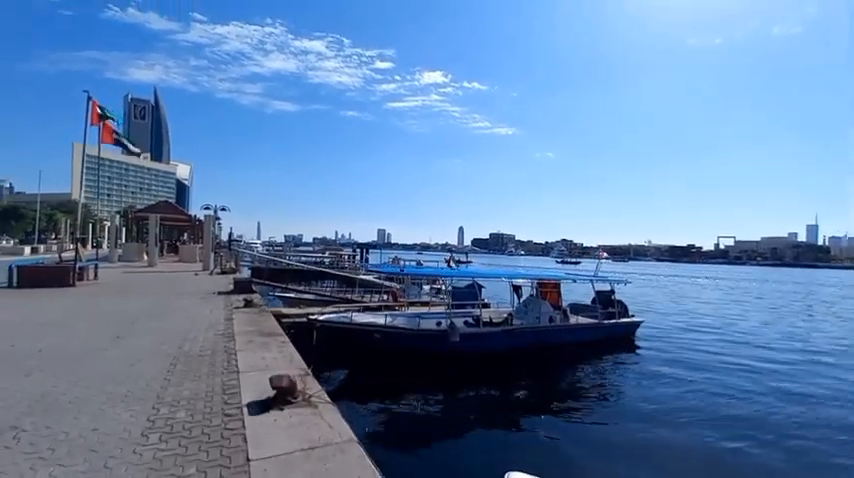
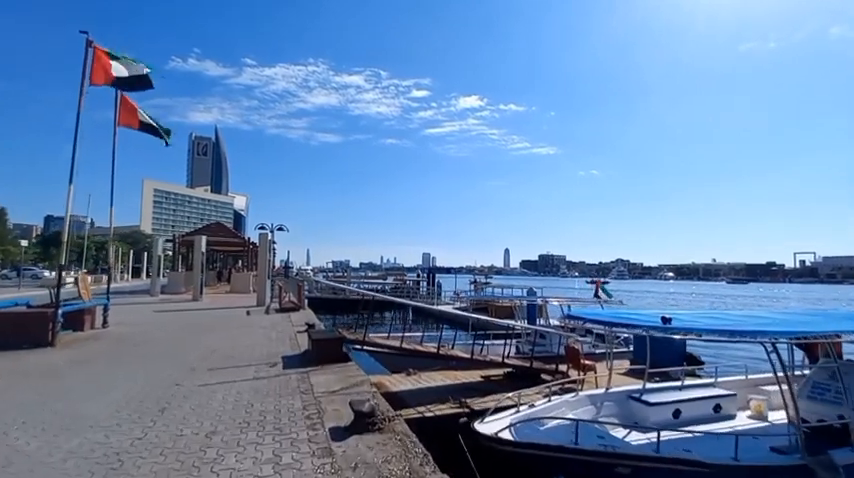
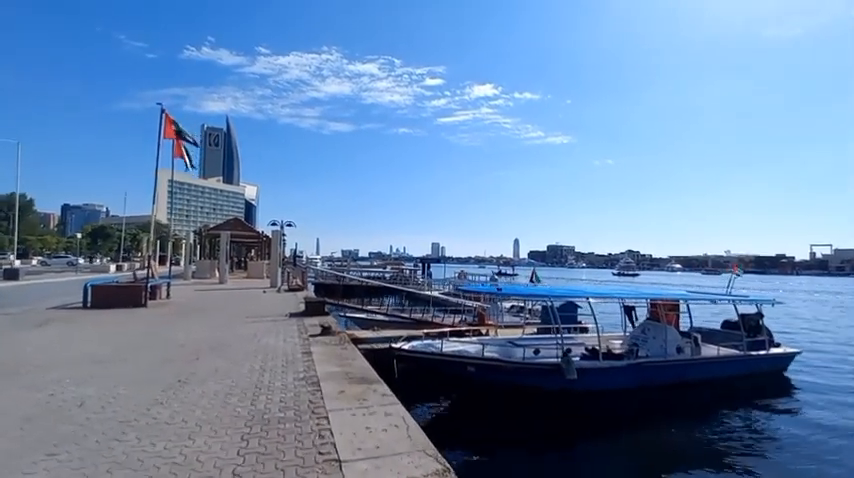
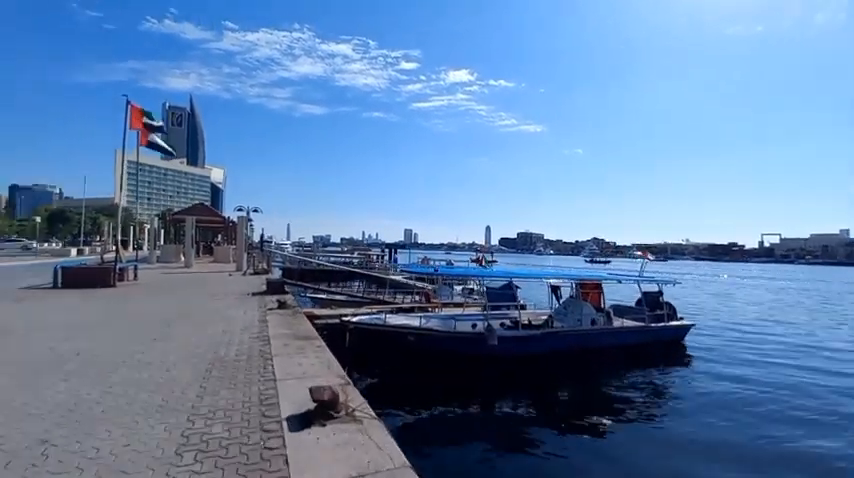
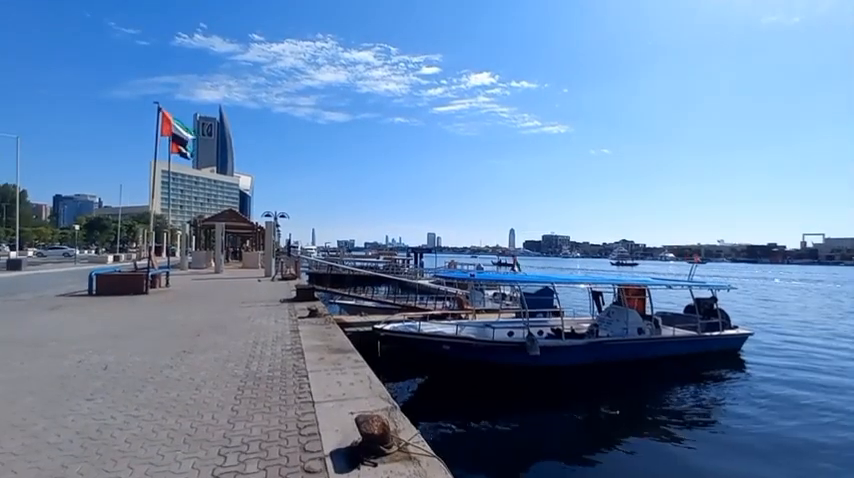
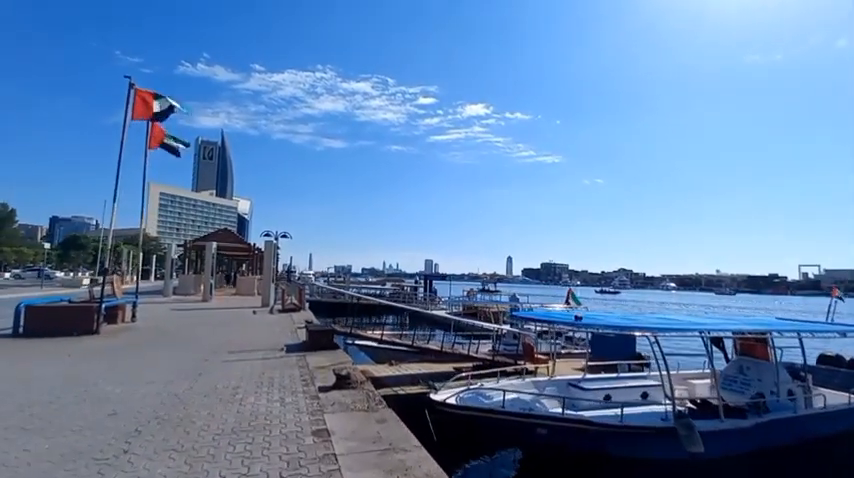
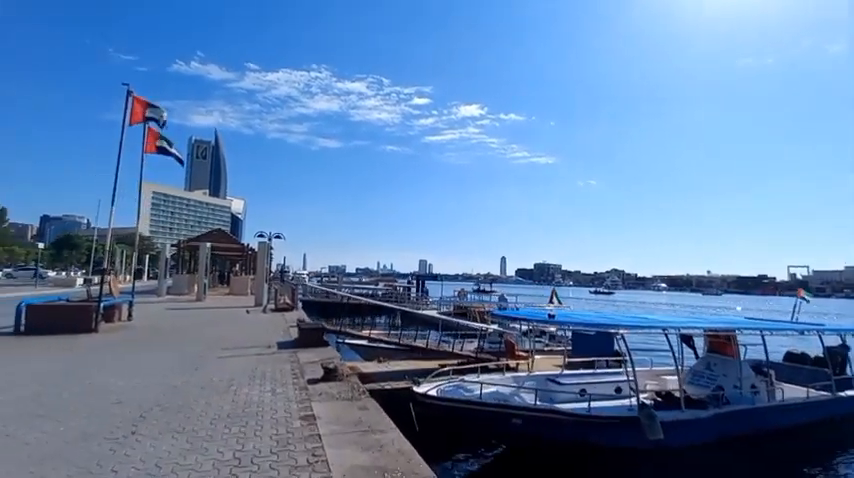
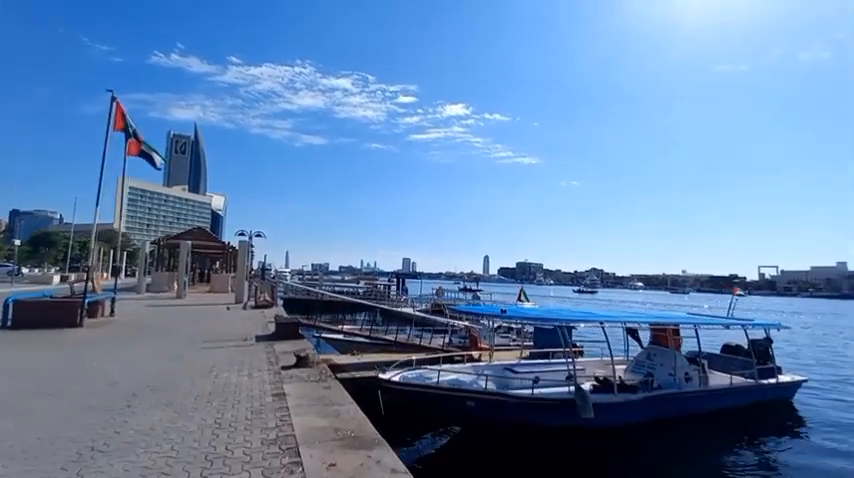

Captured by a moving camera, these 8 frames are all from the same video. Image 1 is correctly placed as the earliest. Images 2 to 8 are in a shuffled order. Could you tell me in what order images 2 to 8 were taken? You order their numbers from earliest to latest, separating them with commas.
4, 5, 3, 8, 7, 6, 2
